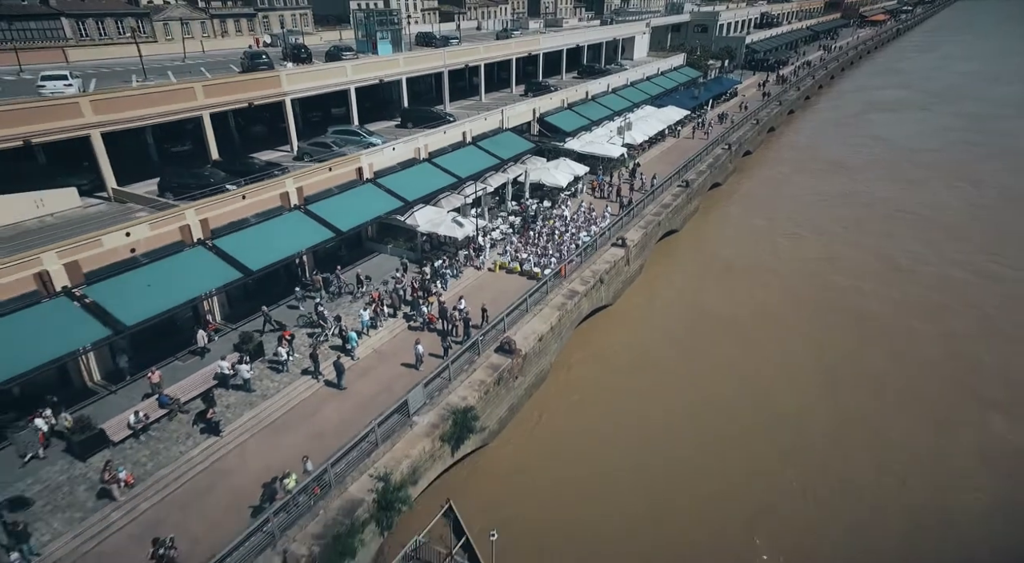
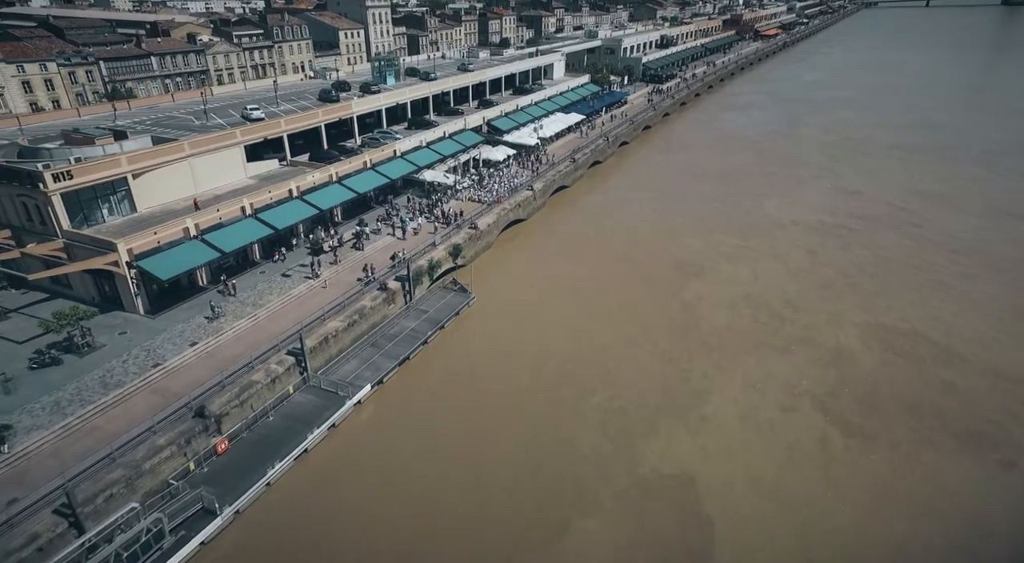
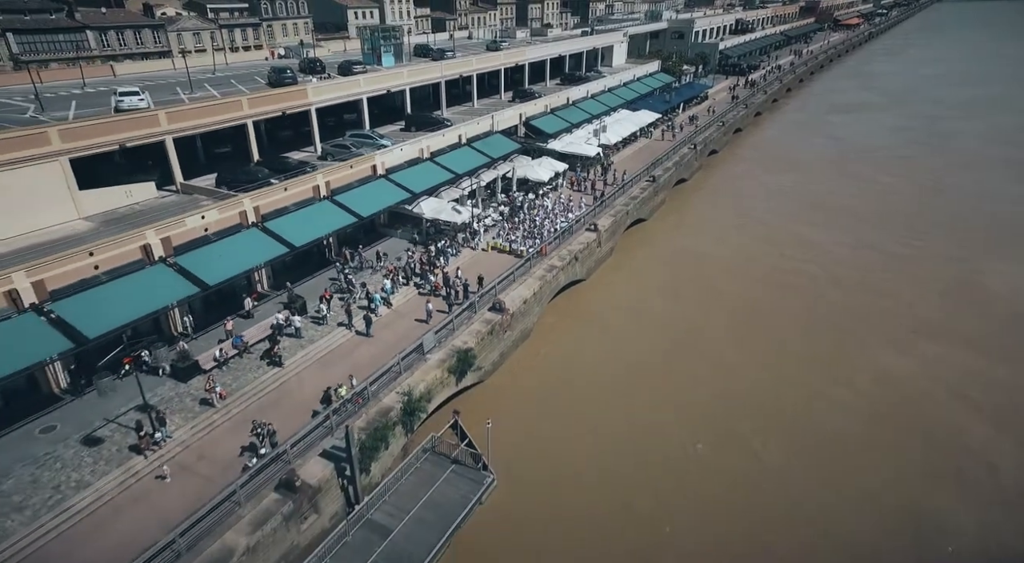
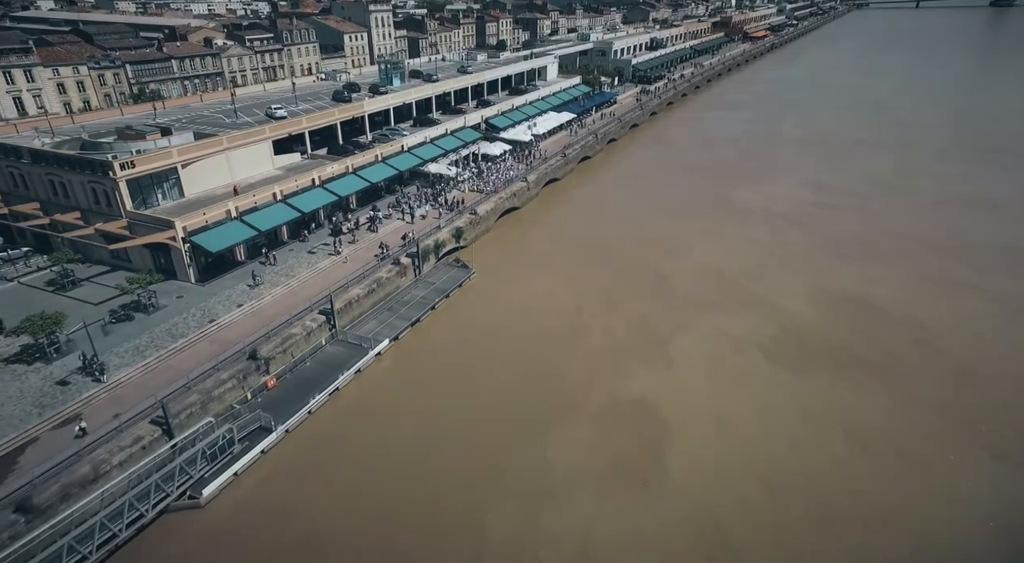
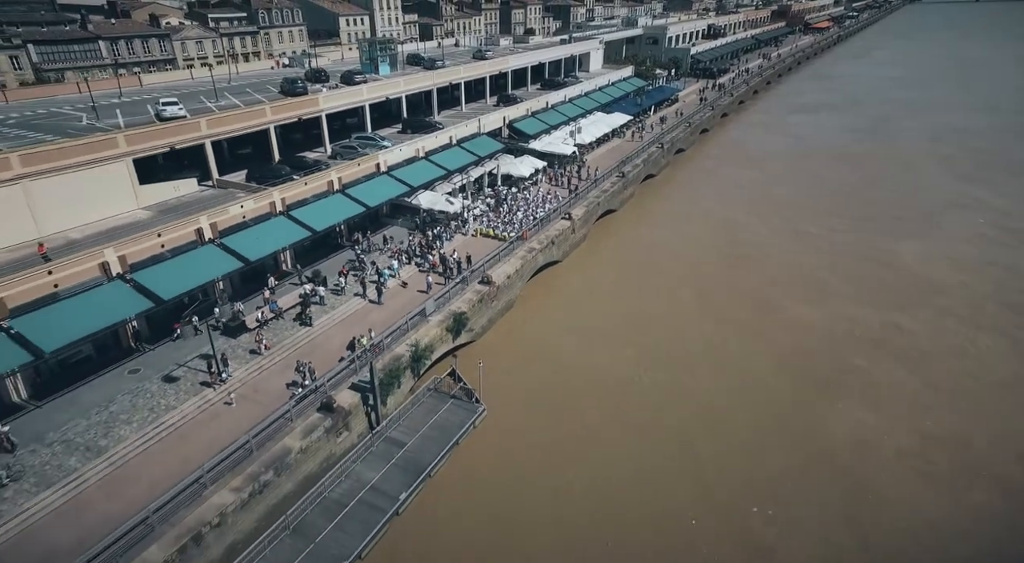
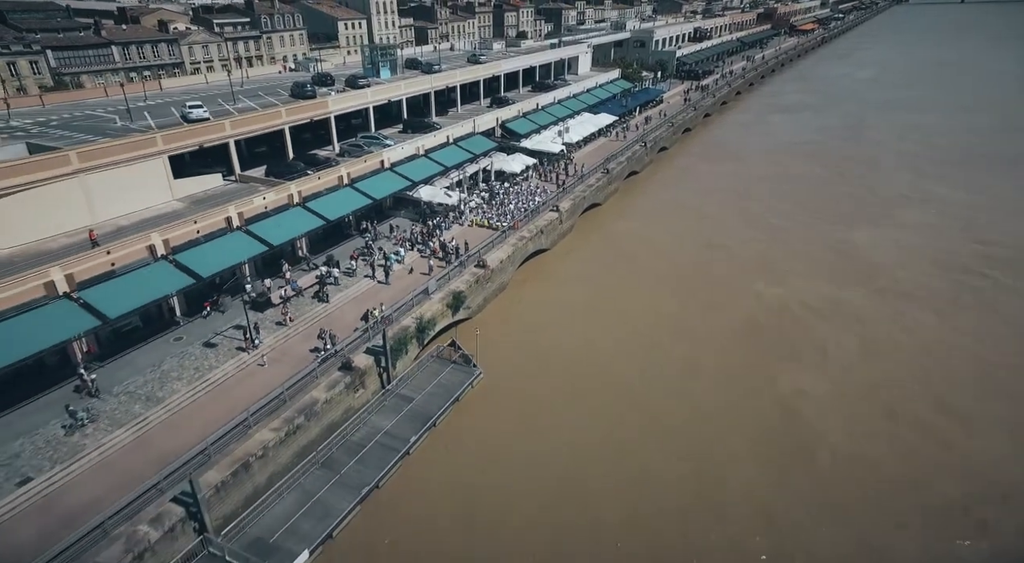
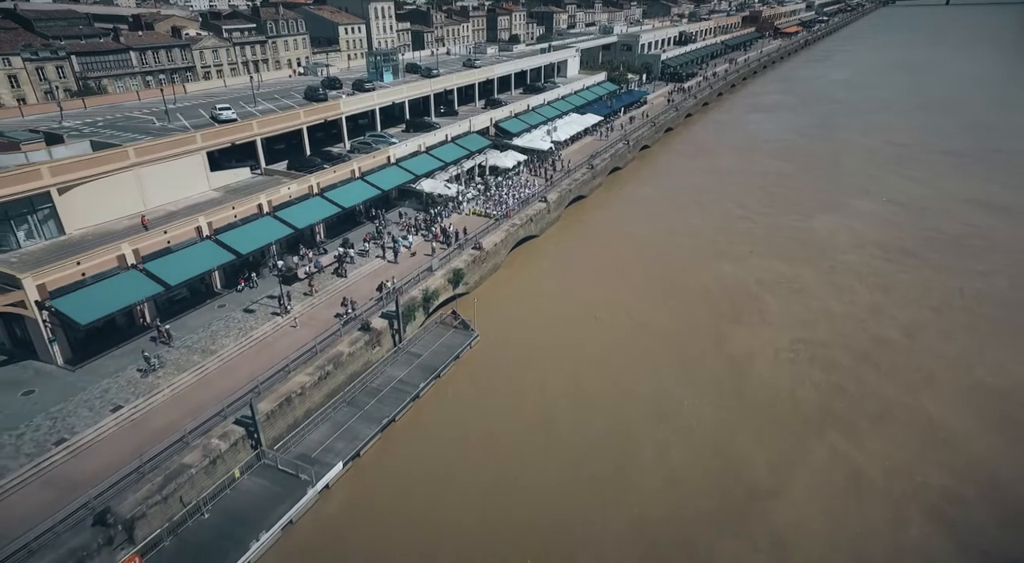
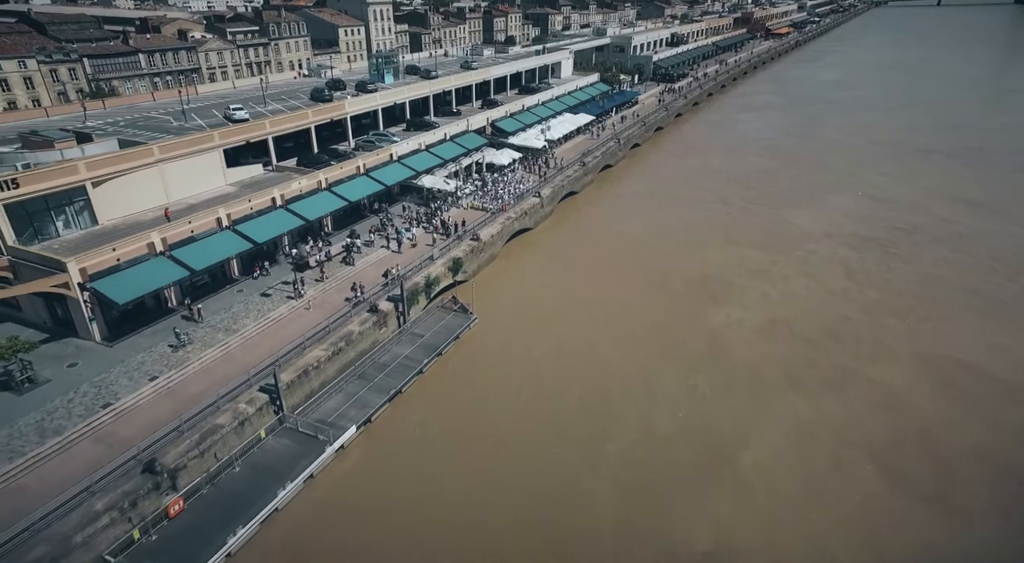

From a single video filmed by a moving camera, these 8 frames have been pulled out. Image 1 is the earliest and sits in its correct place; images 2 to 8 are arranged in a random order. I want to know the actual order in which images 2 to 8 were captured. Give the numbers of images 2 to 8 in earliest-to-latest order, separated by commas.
3, 5, 6, 7, 8, 2, 4
